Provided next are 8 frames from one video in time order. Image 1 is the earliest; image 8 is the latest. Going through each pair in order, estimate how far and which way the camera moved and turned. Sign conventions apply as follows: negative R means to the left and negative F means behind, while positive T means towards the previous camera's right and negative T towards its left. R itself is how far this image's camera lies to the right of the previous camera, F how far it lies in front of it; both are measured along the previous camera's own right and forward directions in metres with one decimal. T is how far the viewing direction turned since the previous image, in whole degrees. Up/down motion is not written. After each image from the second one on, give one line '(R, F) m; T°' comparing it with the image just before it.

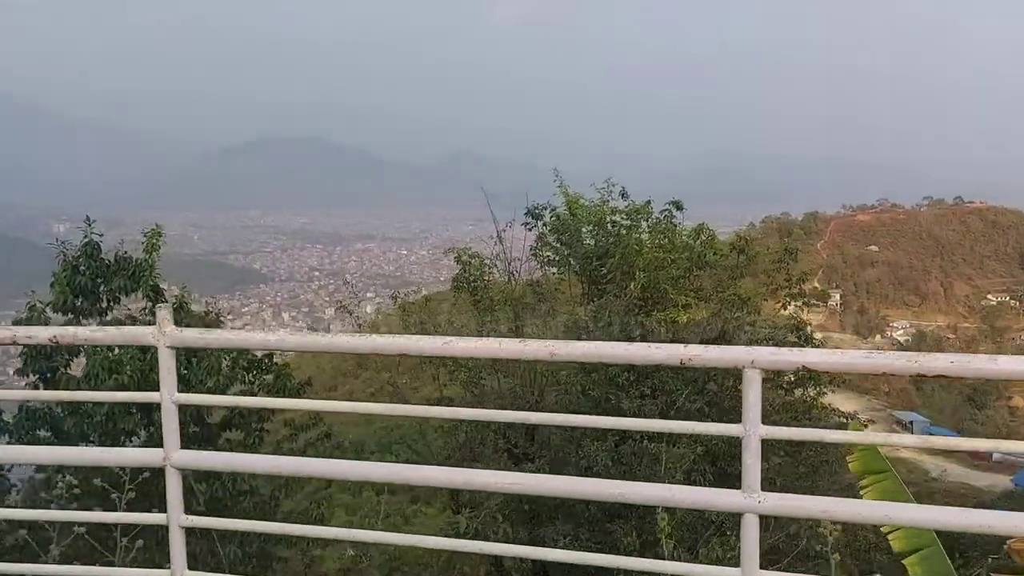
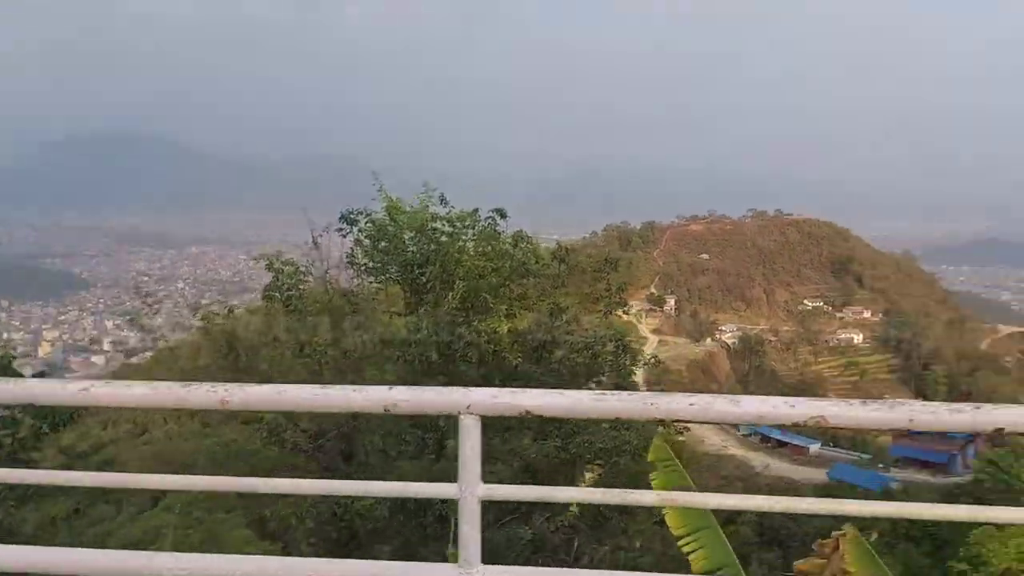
(+0.5, +0.5) m; +12°
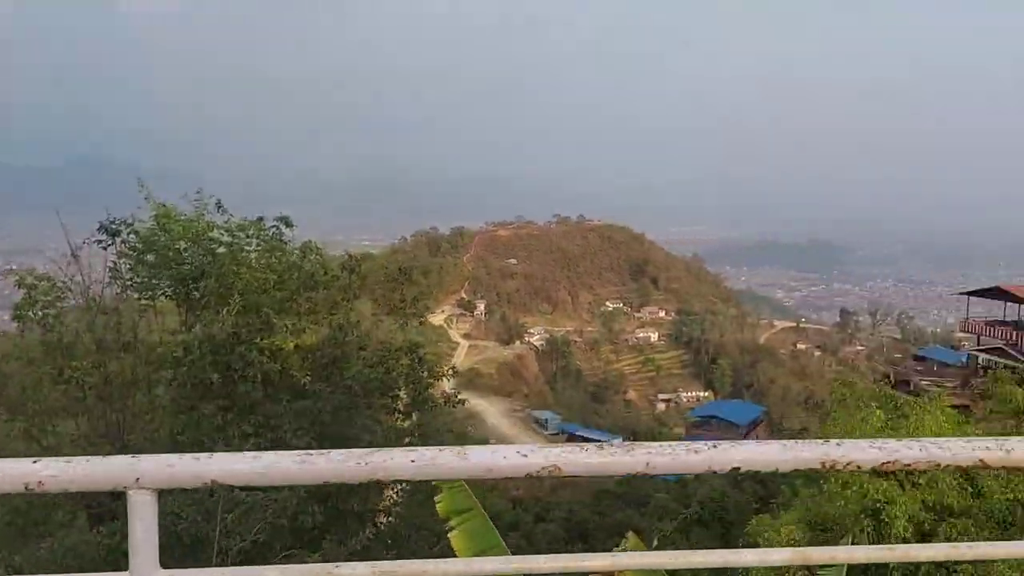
(+0.3, +0.3) m; +15°
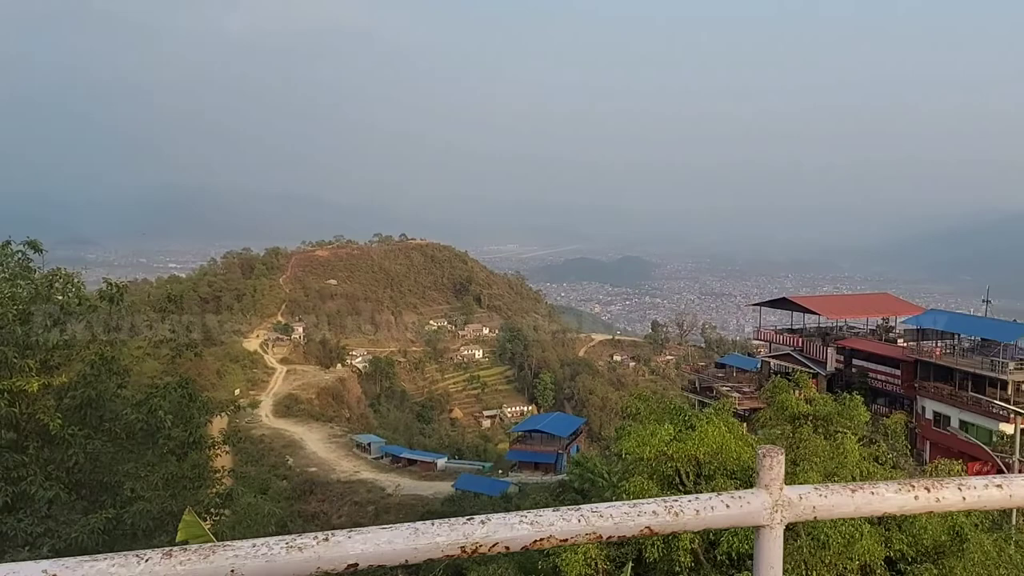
(+0.4, +0.3) m; +14°
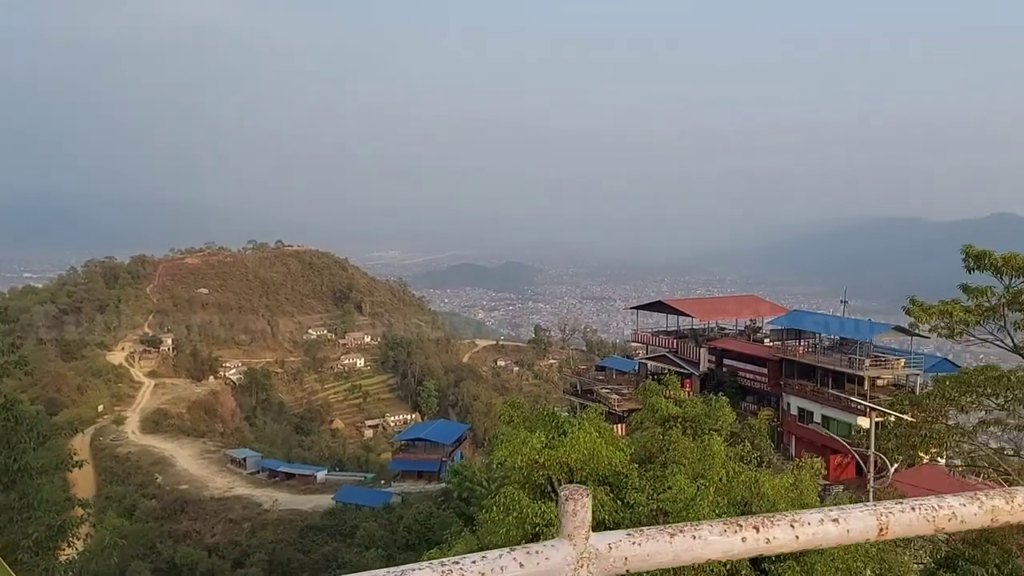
(+0.2, +0.2) m; +9°
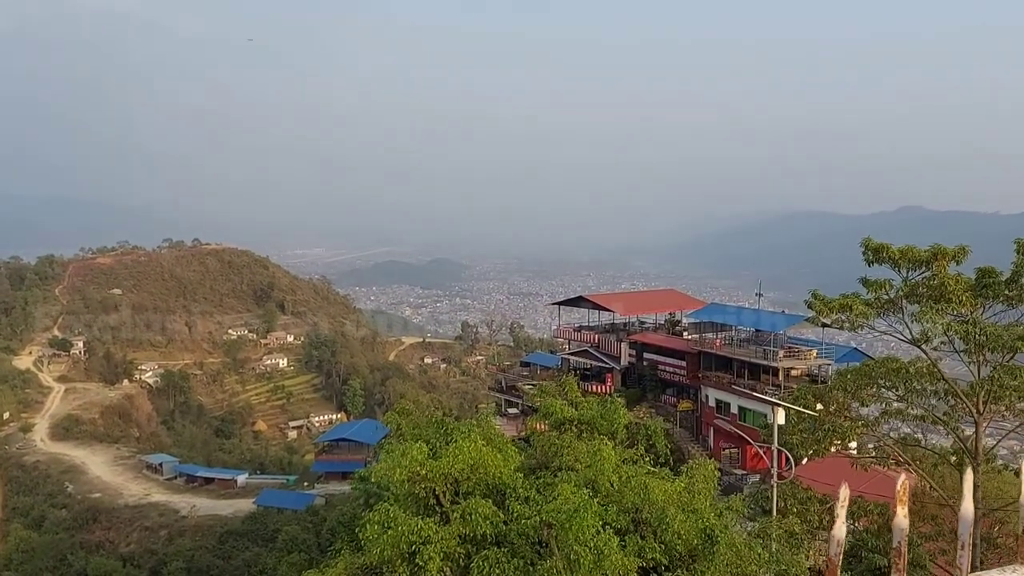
(+0.1, +0.1) m; +6°
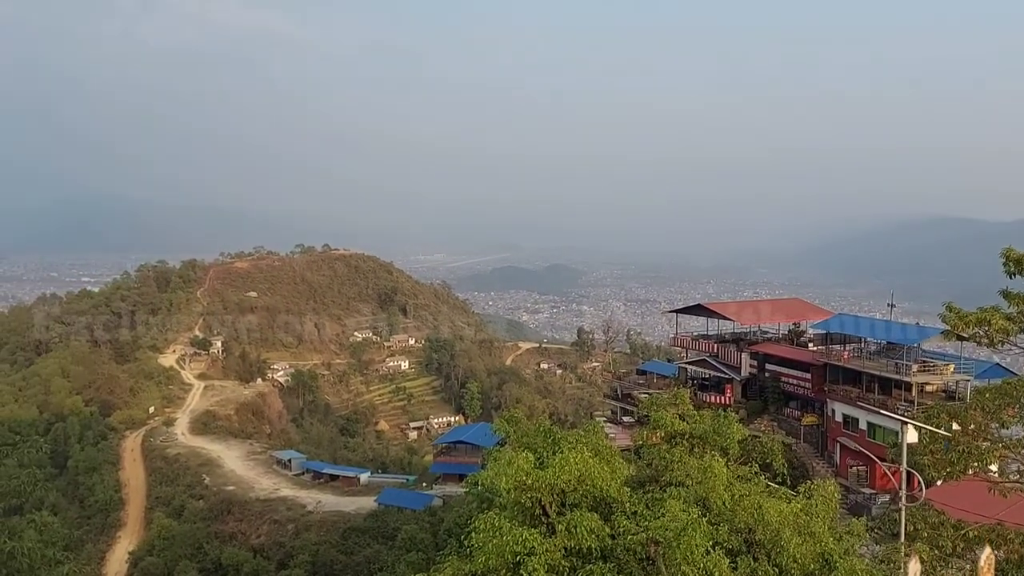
(0.0, -0.1) m; -9°
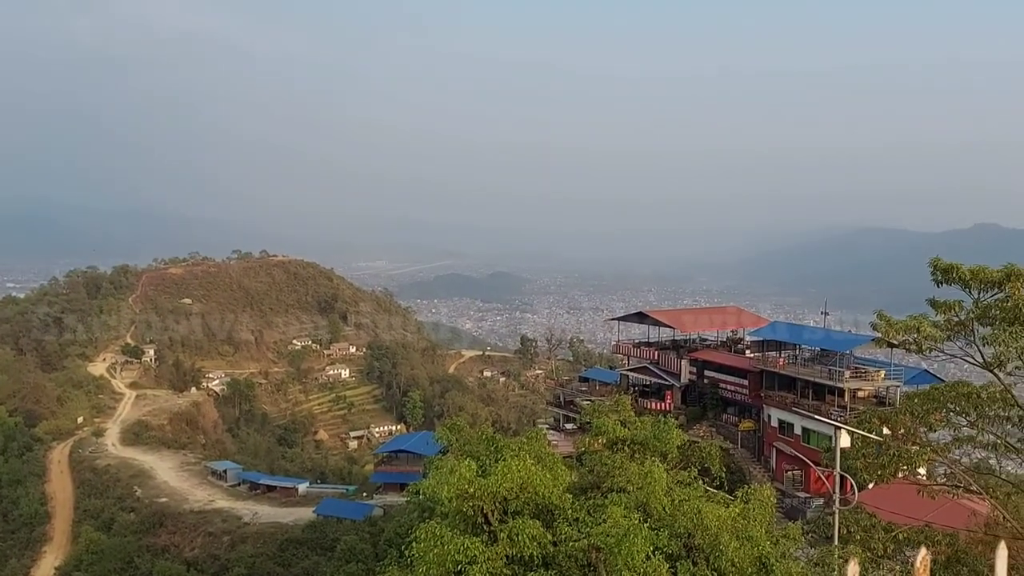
(0.0, +0.1) m; +5°
